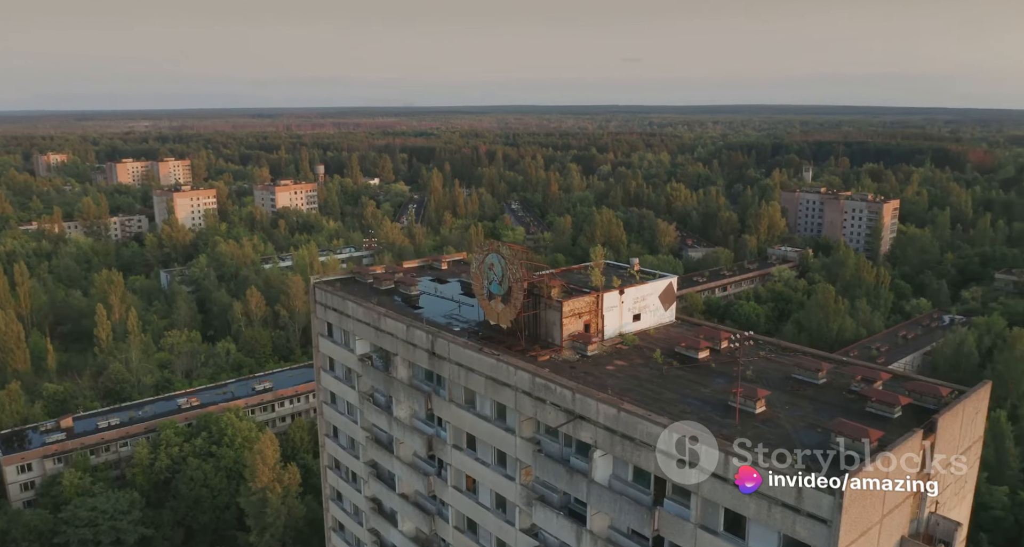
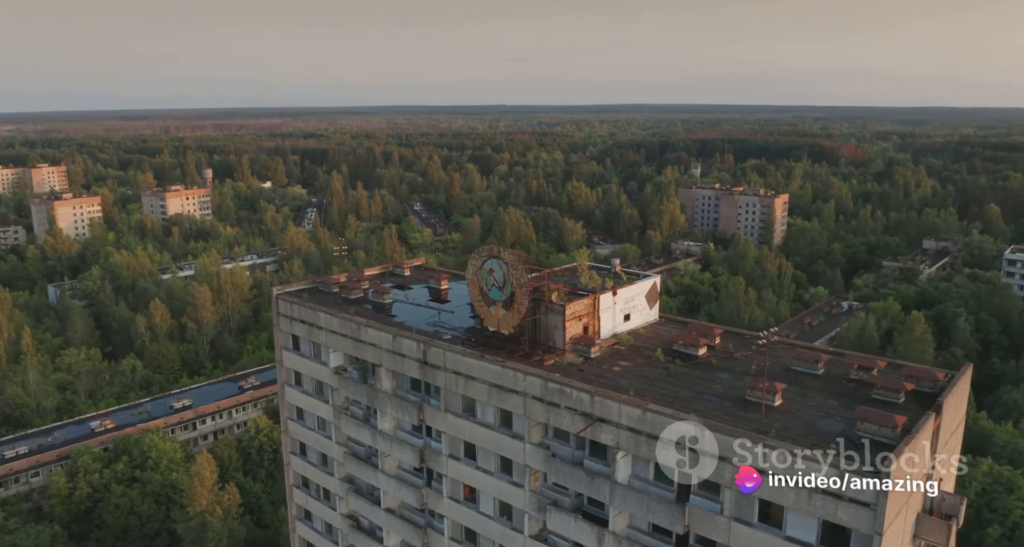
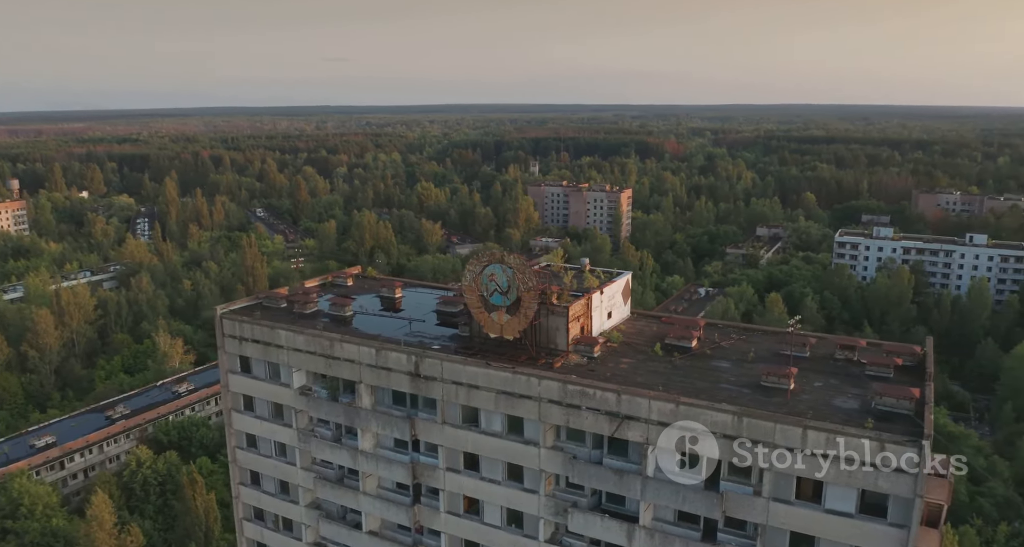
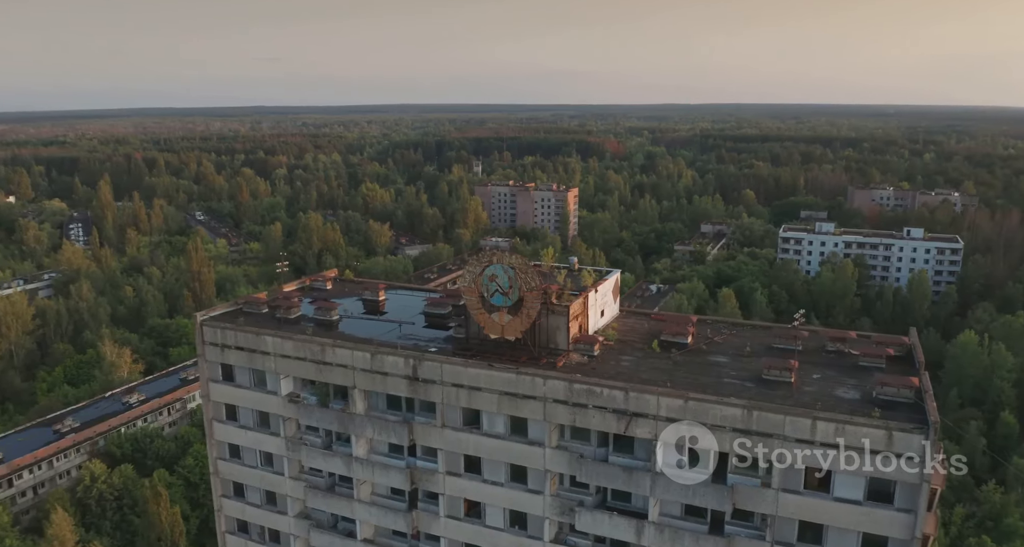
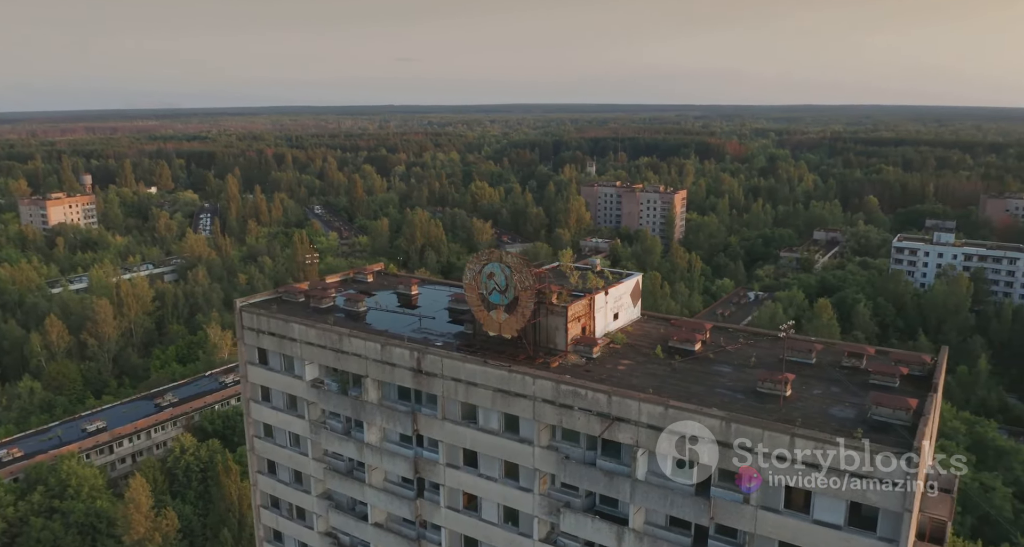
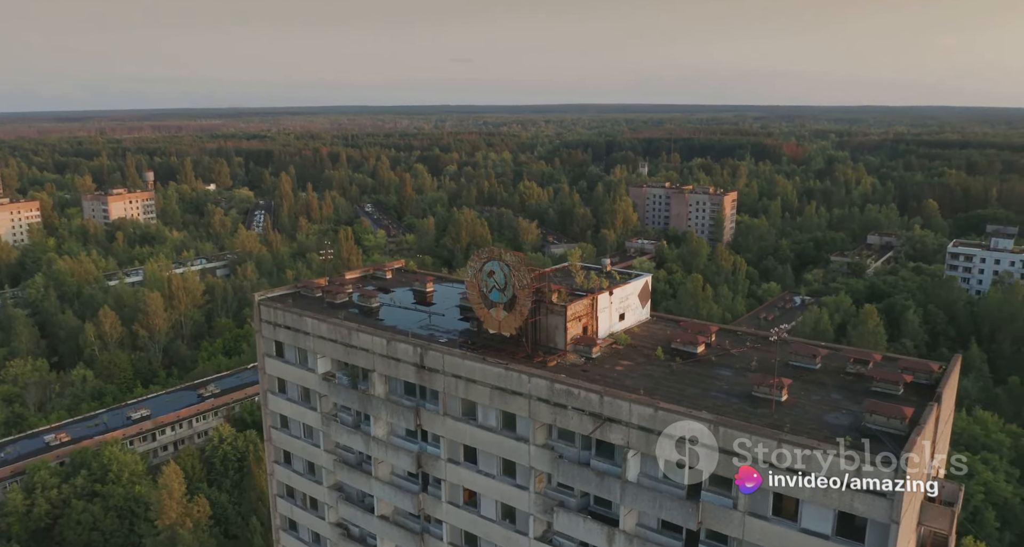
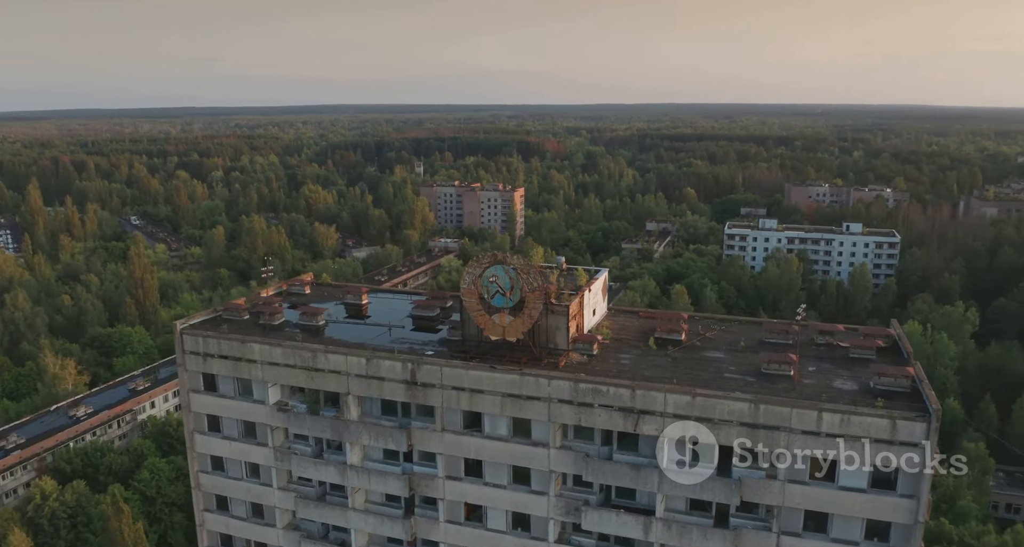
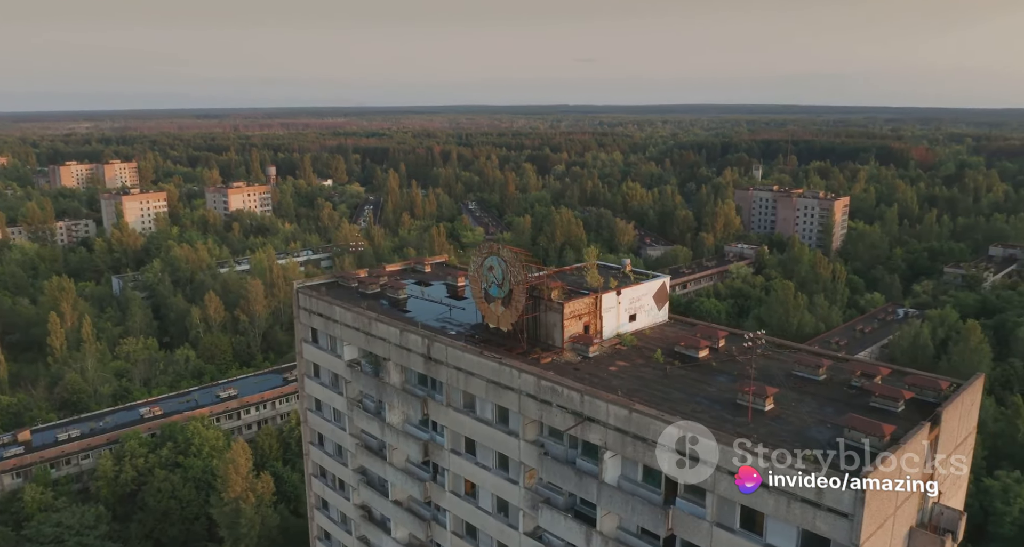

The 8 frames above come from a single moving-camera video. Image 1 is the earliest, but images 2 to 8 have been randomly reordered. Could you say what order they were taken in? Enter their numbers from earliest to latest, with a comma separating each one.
8, 2, 6, 5, 3, 4, 7
